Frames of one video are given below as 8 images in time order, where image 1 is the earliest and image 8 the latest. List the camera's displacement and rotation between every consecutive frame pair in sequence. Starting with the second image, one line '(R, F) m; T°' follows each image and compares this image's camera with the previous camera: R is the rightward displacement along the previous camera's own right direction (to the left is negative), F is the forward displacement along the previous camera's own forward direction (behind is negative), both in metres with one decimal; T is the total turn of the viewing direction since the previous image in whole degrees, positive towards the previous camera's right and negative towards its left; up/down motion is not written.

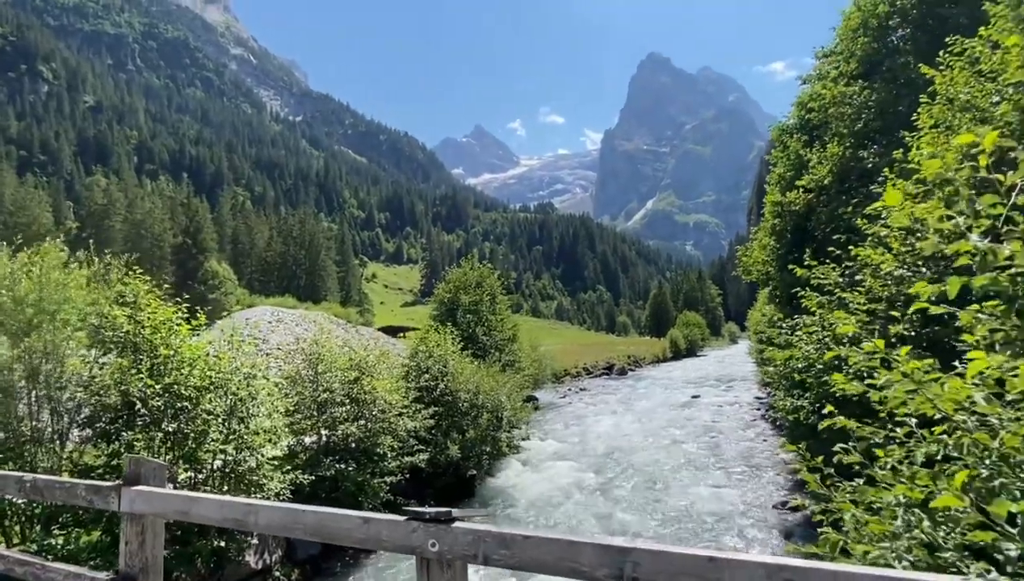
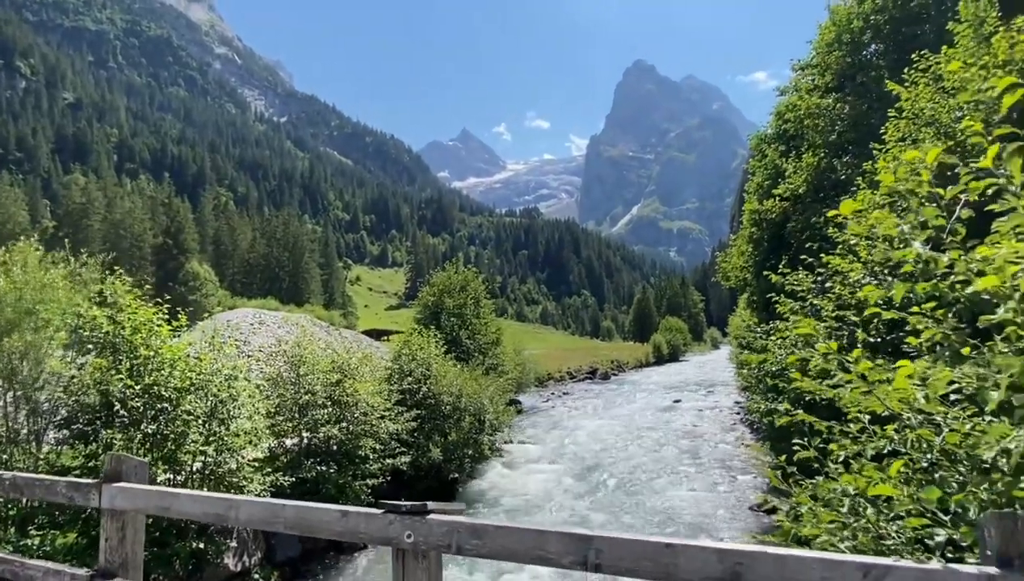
(+0.1, -0.2) m; +2°
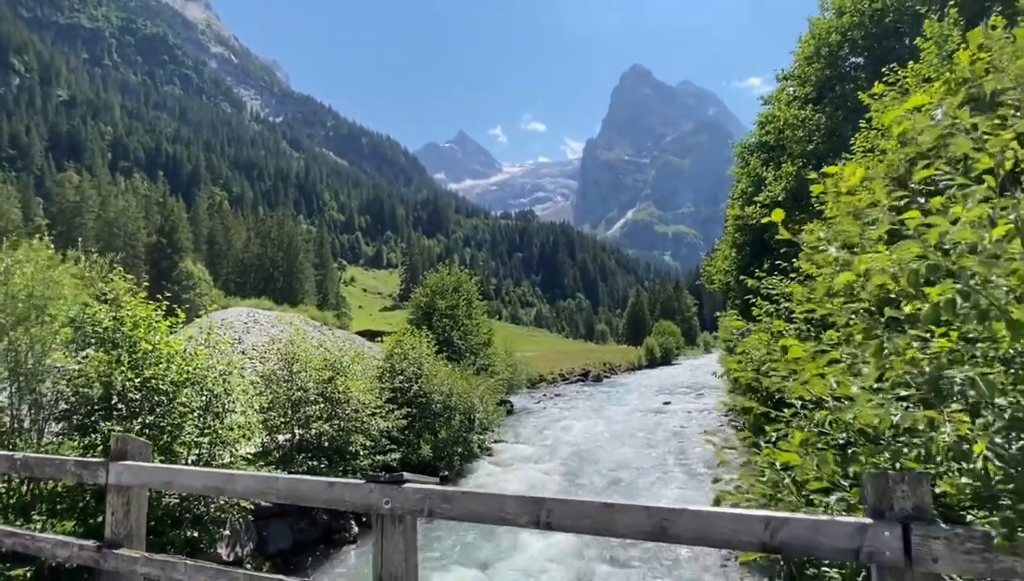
(+0.2, -0.5) m; +1°
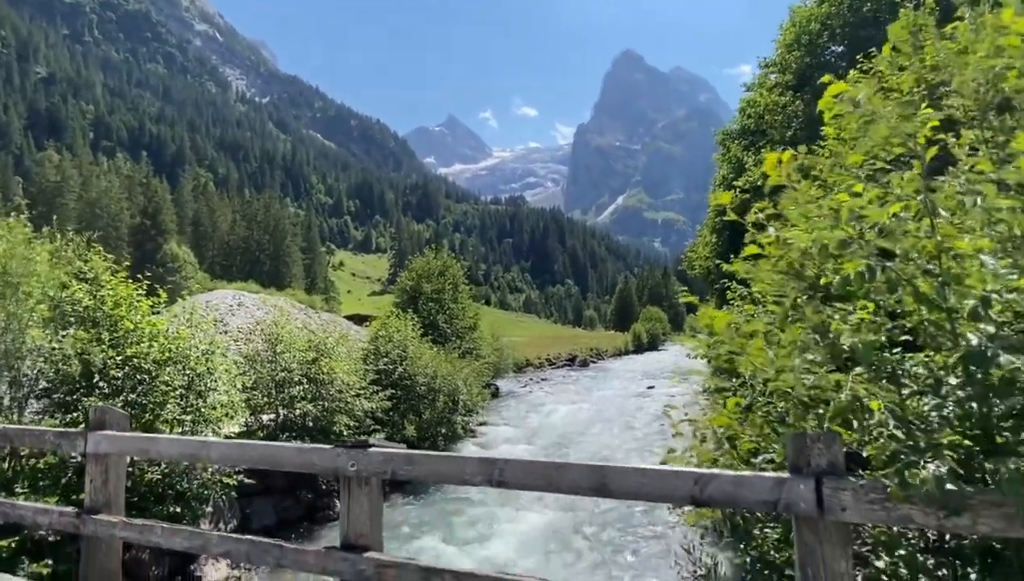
(+0.2, -0.2) m; +1°
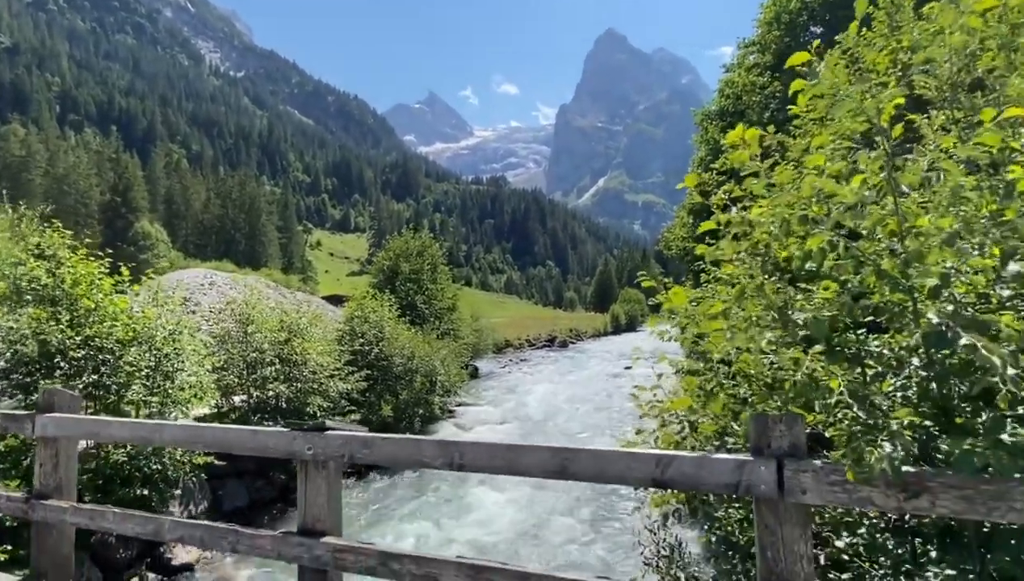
(+0.1, +0.1) m; +2°
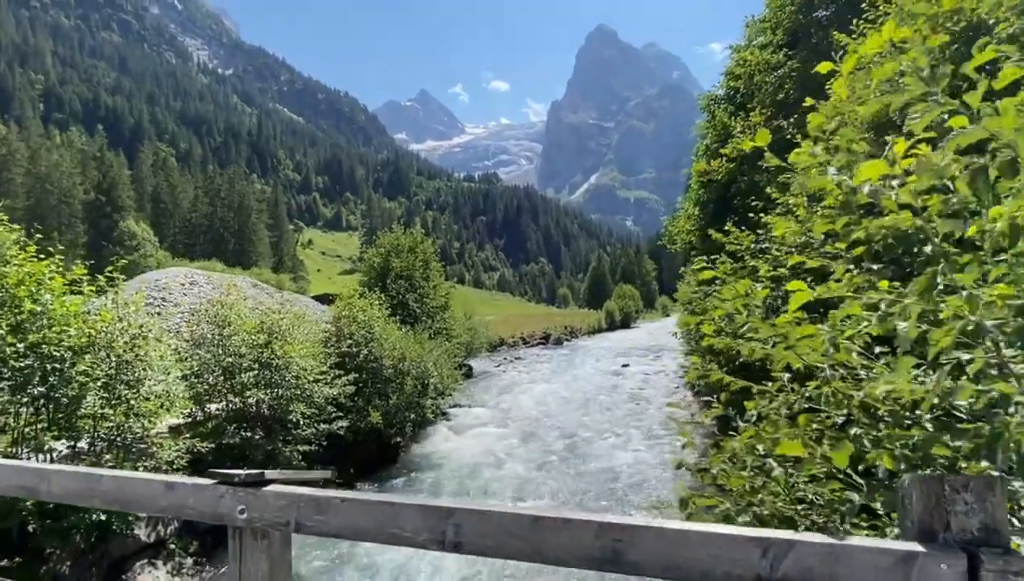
(-0.1, +1.2) m; +1°
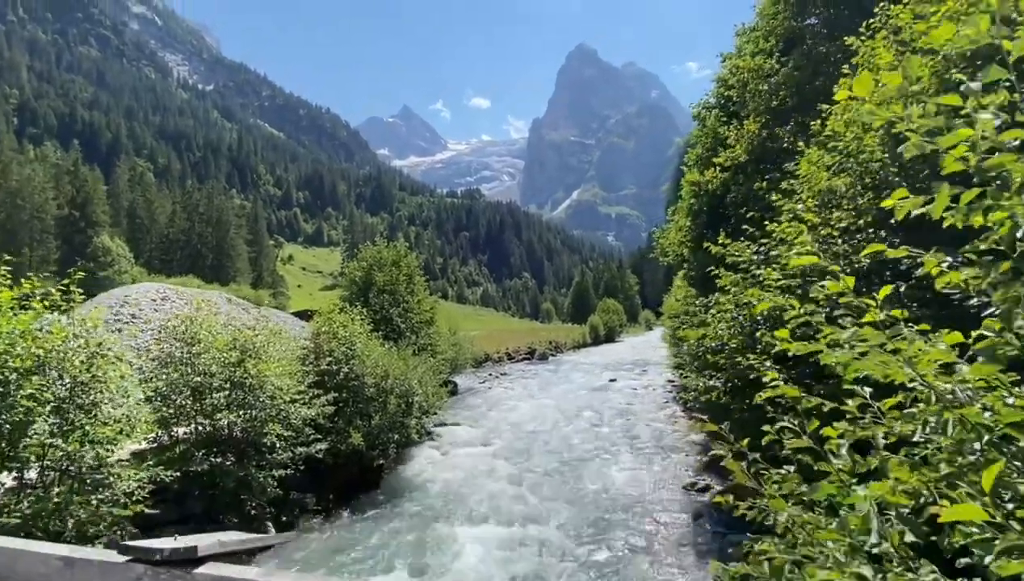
(-0.2, +0.8) m; +2°
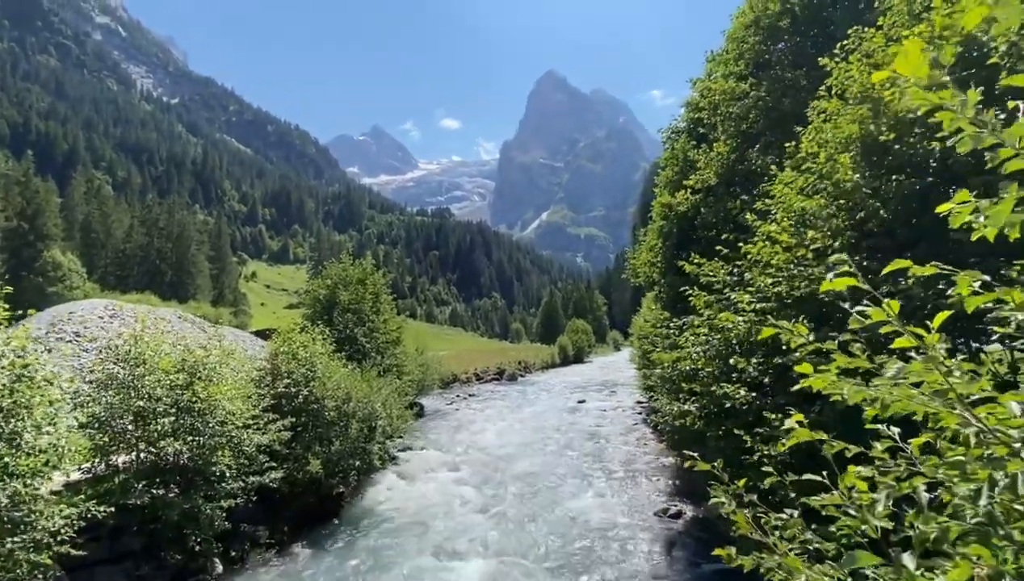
(0.0, +0.5) m; +3°
